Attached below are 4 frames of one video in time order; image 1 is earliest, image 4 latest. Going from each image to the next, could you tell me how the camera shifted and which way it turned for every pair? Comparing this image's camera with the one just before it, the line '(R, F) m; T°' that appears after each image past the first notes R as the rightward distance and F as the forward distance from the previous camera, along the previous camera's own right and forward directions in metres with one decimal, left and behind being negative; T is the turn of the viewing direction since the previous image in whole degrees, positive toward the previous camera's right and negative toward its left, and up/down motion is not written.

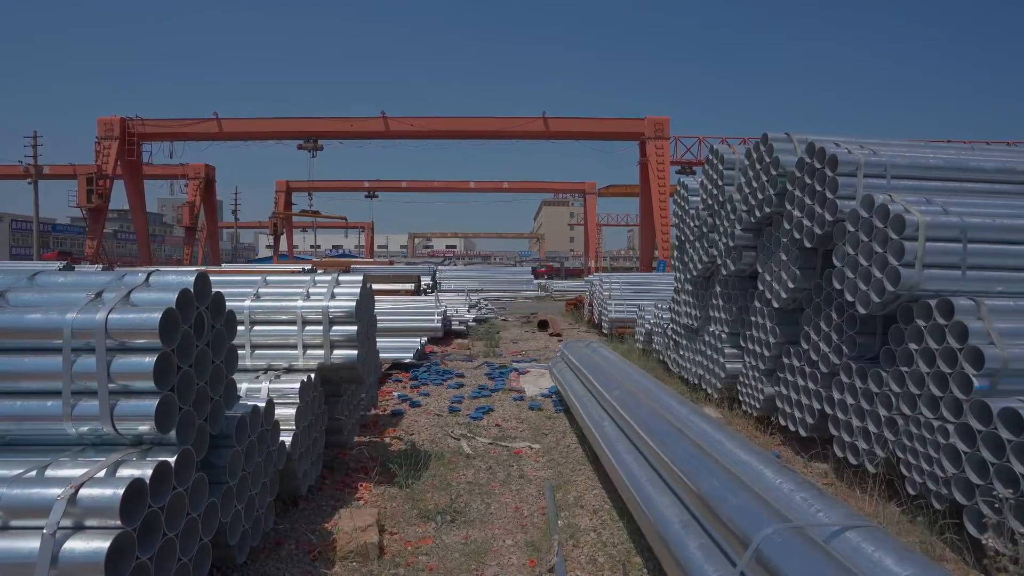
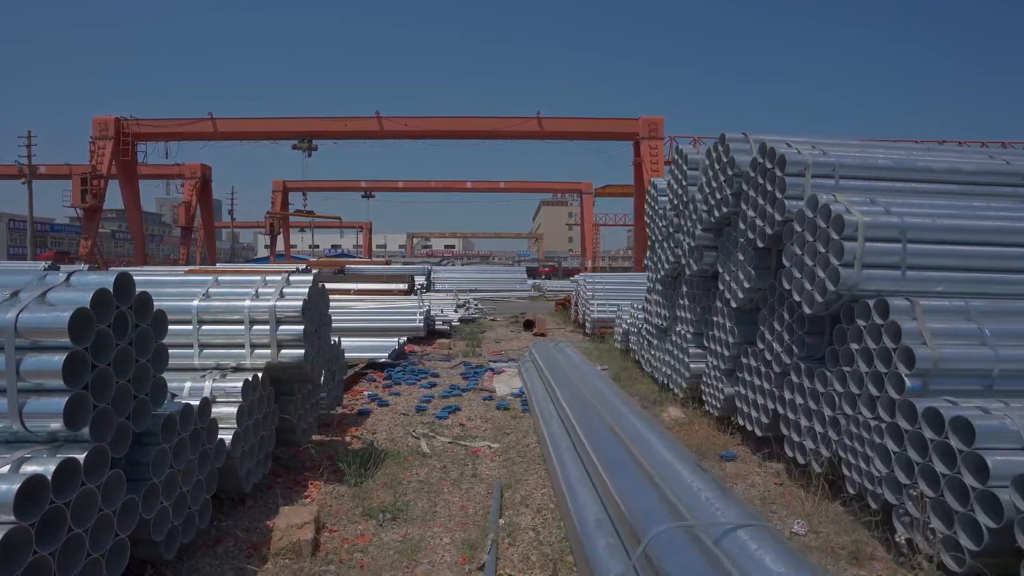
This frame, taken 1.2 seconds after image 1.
(+0.5, 0.0) m; 0°
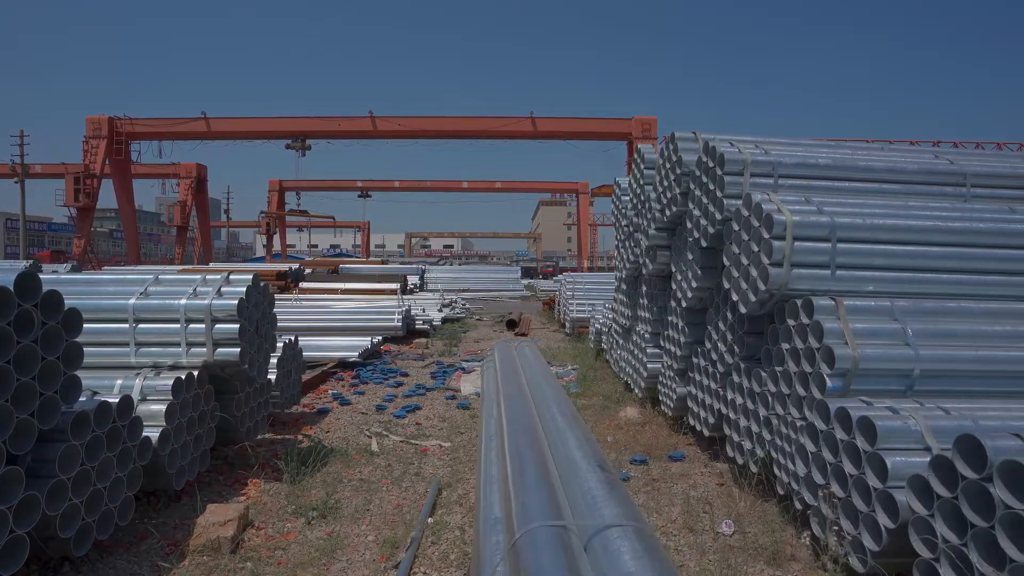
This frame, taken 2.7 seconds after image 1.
(+0.5, 0.0) m; 0°
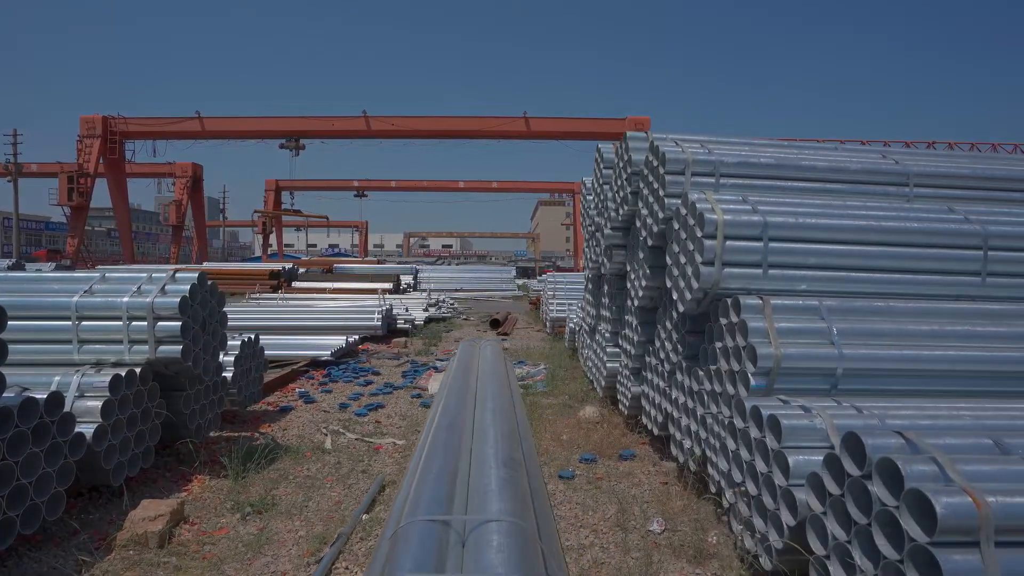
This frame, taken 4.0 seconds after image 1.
(+0.5, 0.0) m; 0°
